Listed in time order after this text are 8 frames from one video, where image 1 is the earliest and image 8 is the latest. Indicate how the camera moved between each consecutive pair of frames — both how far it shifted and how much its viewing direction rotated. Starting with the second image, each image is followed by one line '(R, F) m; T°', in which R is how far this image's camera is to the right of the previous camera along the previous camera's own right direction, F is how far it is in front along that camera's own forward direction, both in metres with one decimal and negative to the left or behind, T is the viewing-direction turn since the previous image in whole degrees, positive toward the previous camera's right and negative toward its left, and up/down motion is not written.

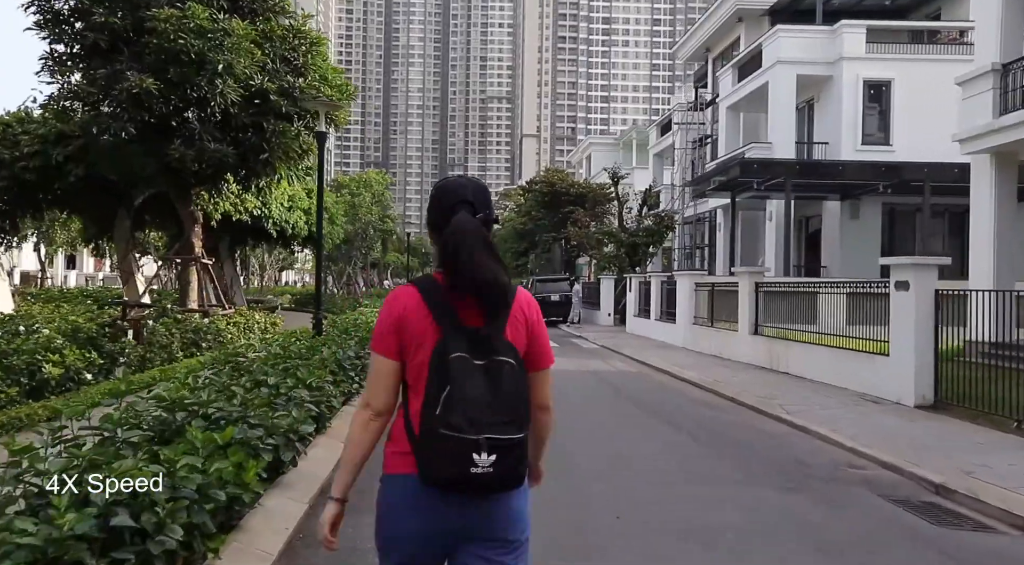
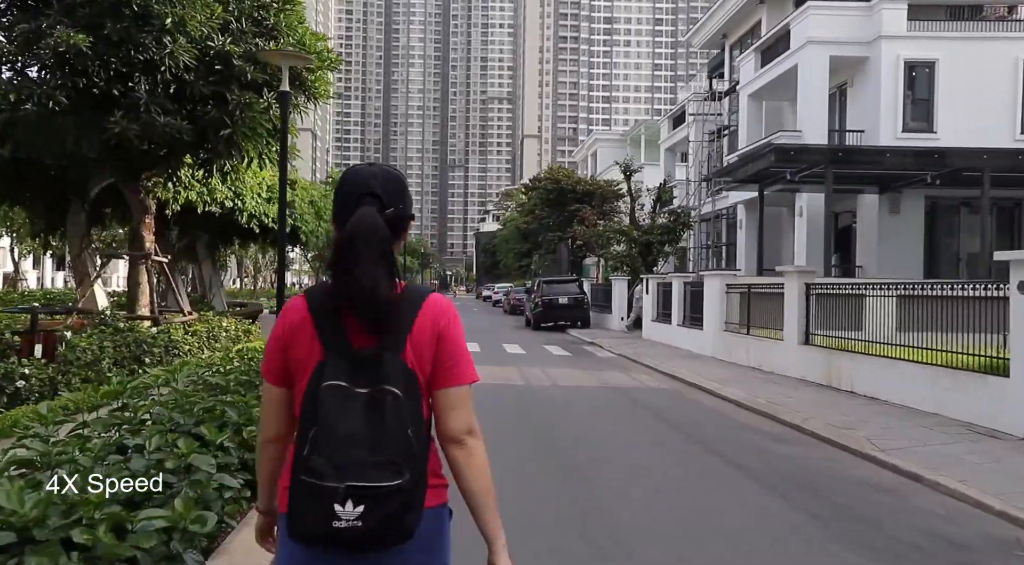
(-0.2, +2.6) m; 0°
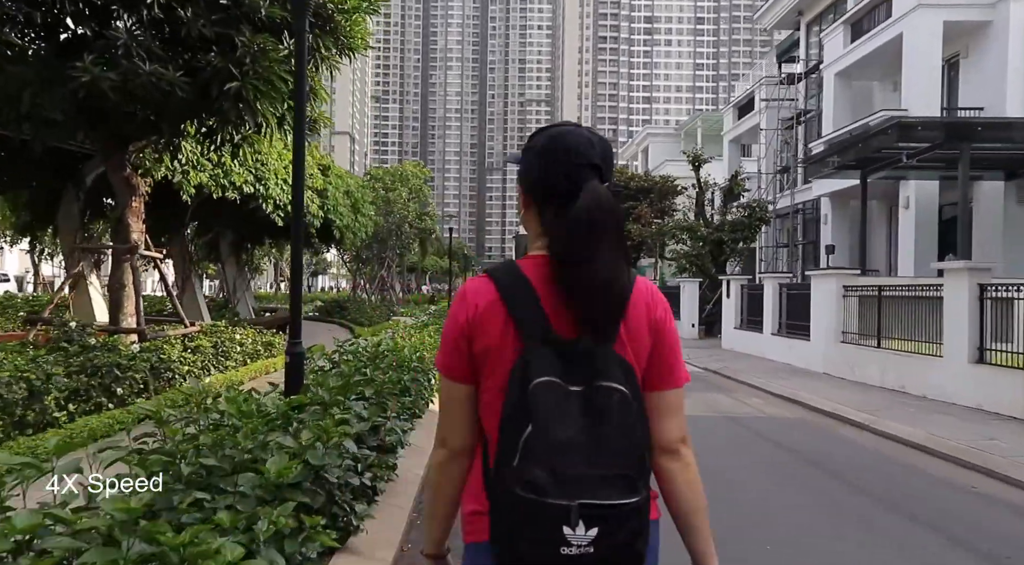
(-0.7, +3.3) m; -2°
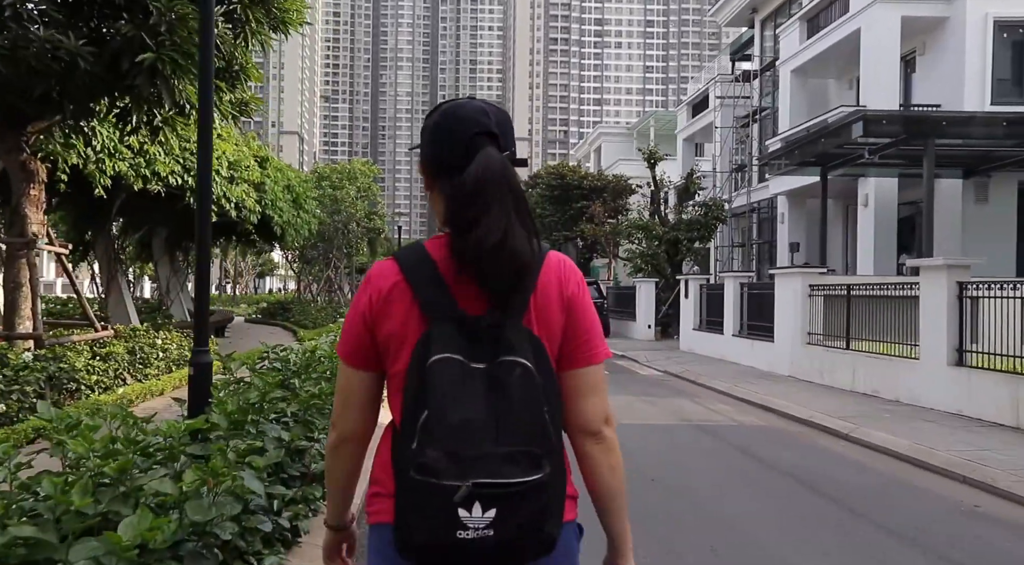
(0.0, +1.0) m; +3°
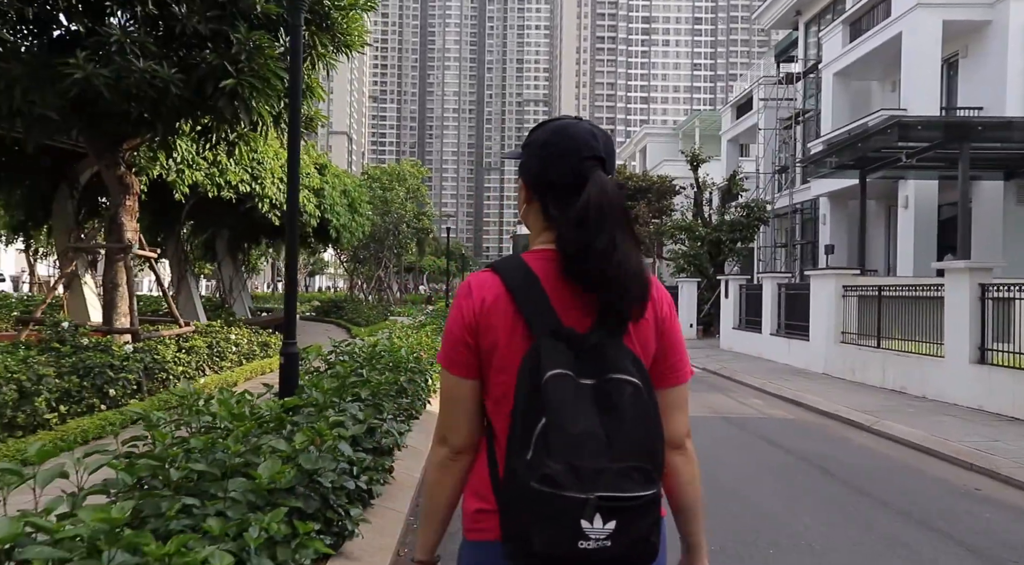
(0.0, -0.9) m; -3°
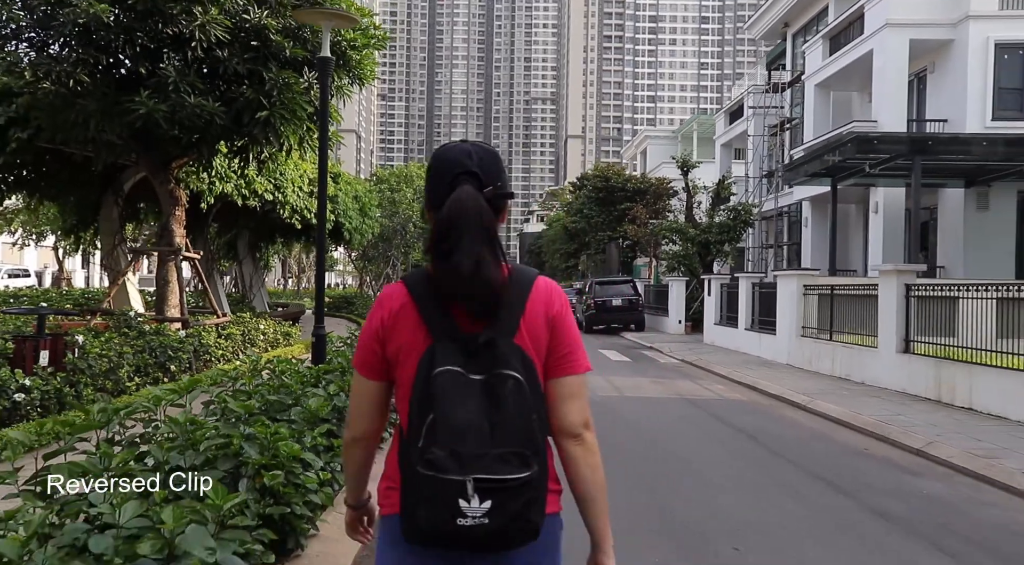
(+0.3, -2.0) m; 0°
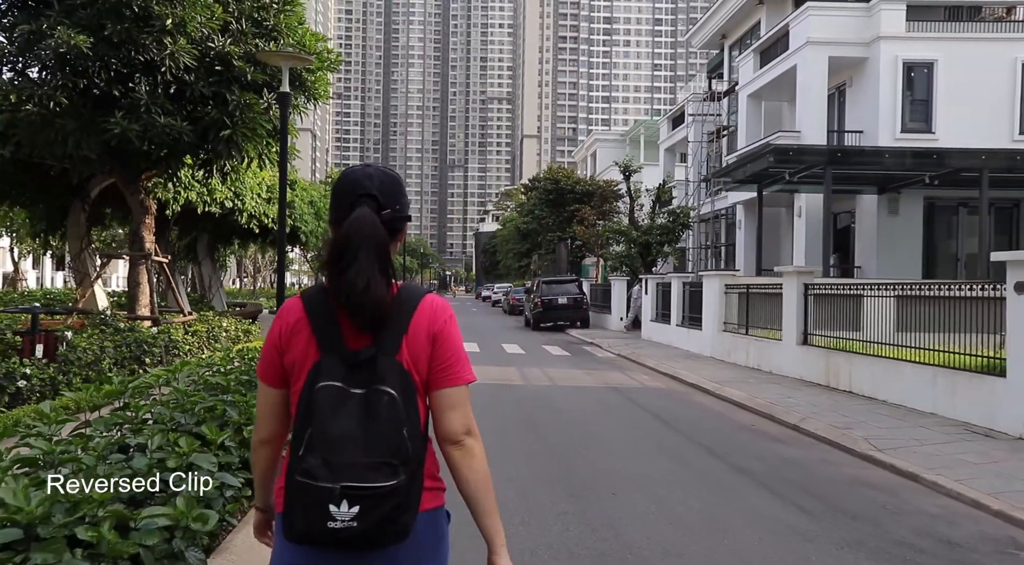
(+0.3, -1.5) m; +3°
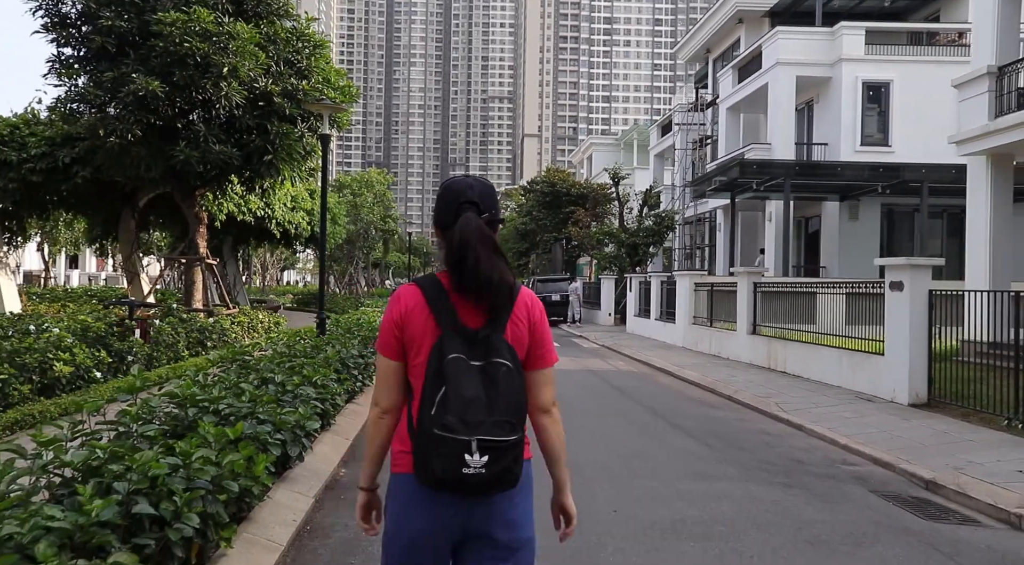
(+0.2, -2.8) m; 0°
